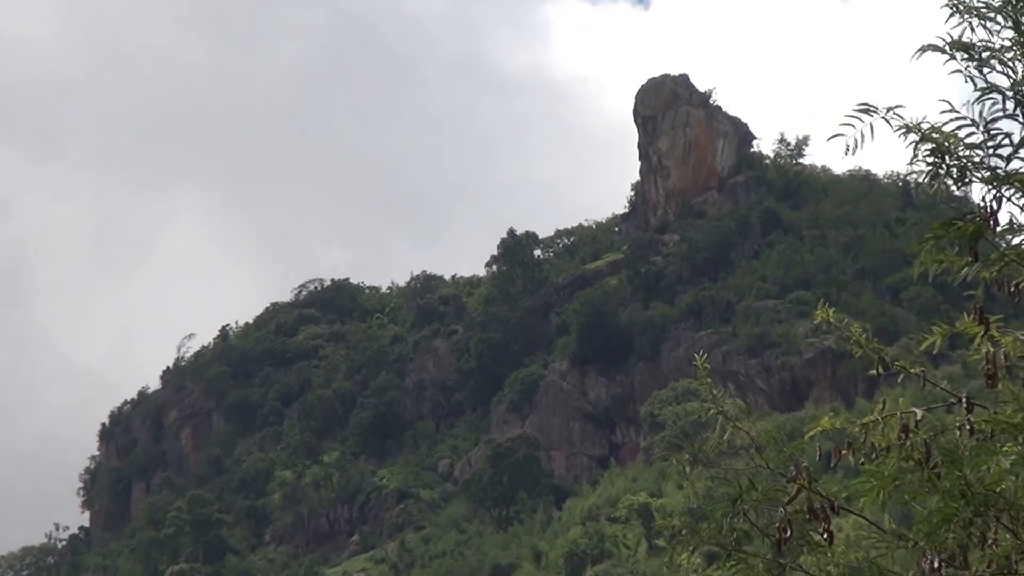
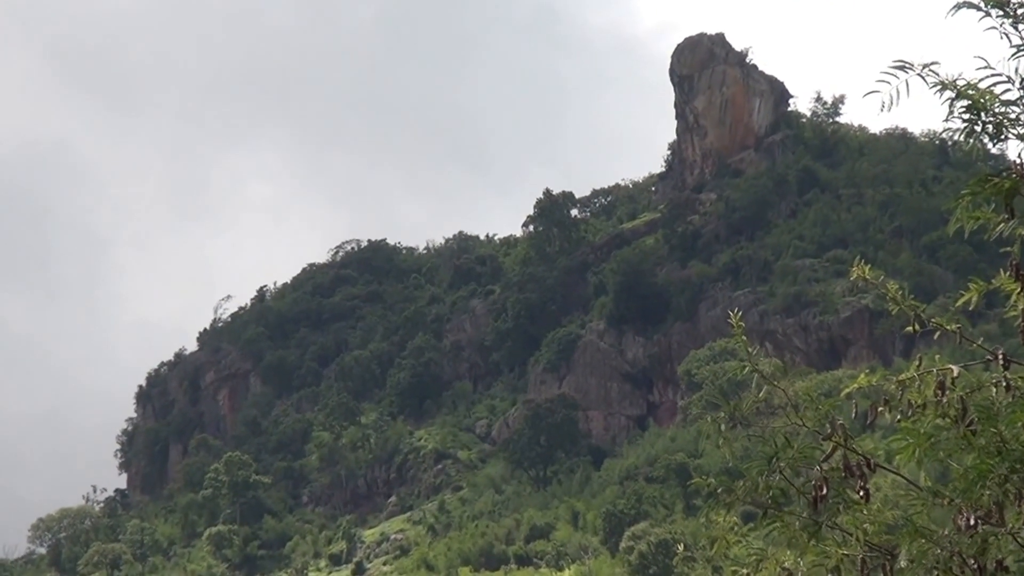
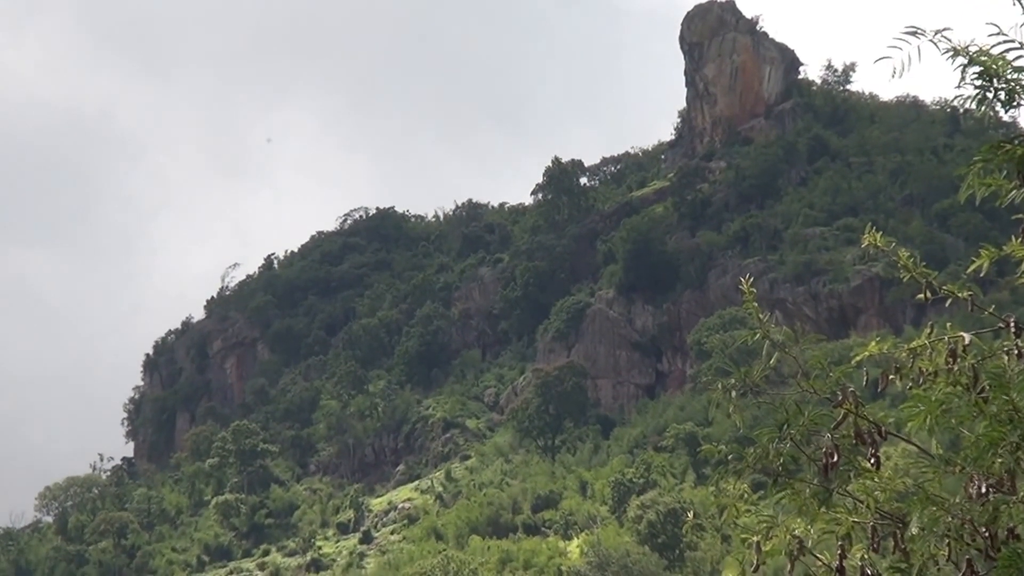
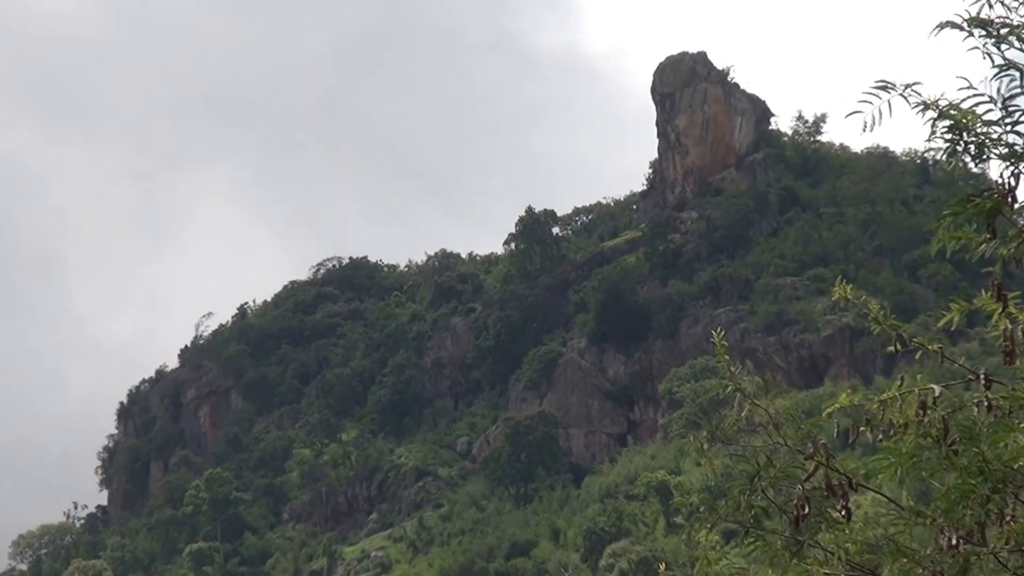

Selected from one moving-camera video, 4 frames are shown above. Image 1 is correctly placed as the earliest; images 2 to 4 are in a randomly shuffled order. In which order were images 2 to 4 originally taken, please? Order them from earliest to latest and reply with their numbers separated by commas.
4, 2, 3
